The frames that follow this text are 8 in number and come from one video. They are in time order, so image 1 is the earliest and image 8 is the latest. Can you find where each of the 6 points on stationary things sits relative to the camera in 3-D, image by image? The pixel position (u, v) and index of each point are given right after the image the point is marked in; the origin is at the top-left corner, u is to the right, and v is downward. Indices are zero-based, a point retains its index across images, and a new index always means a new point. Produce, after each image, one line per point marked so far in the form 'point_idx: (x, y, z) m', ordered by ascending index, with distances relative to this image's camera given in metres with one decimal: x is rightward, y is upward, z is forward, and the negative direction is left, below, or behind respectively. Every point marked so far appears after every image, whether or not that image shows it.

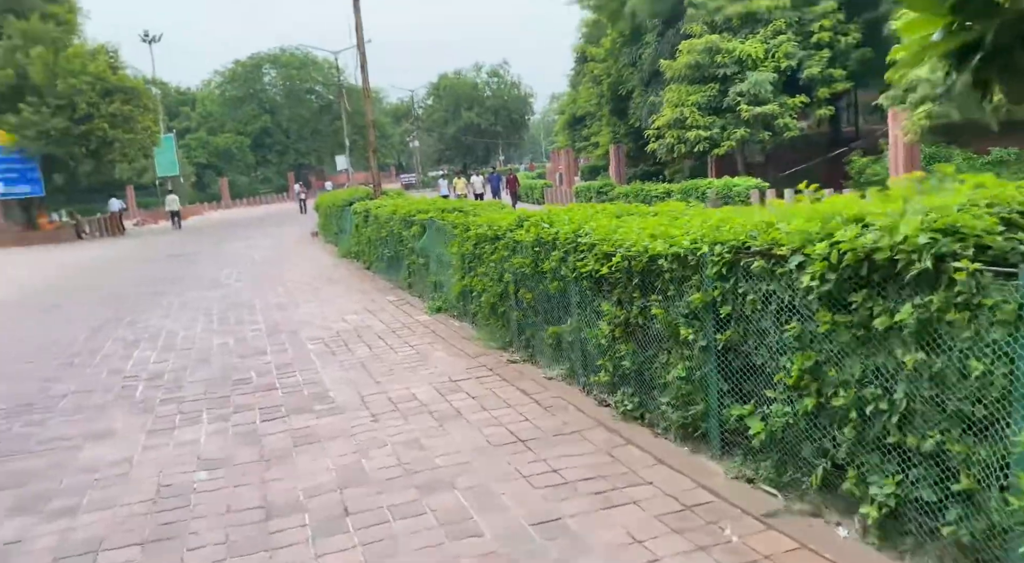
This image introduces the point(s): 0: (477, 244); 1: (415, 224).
0: (-0.3, +0.3, +8.0) m
1: (-1.2, +0.7, +11.3) m
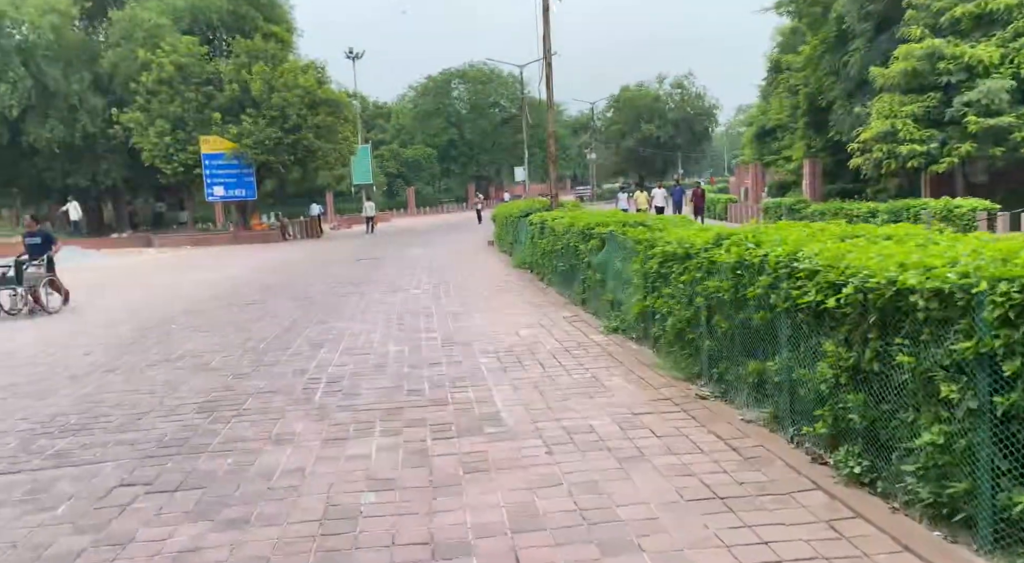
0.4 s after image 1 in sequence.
0: (+1.2, +0.2, +7.3) m
1: (+1.0, +0.5, +10.7) m
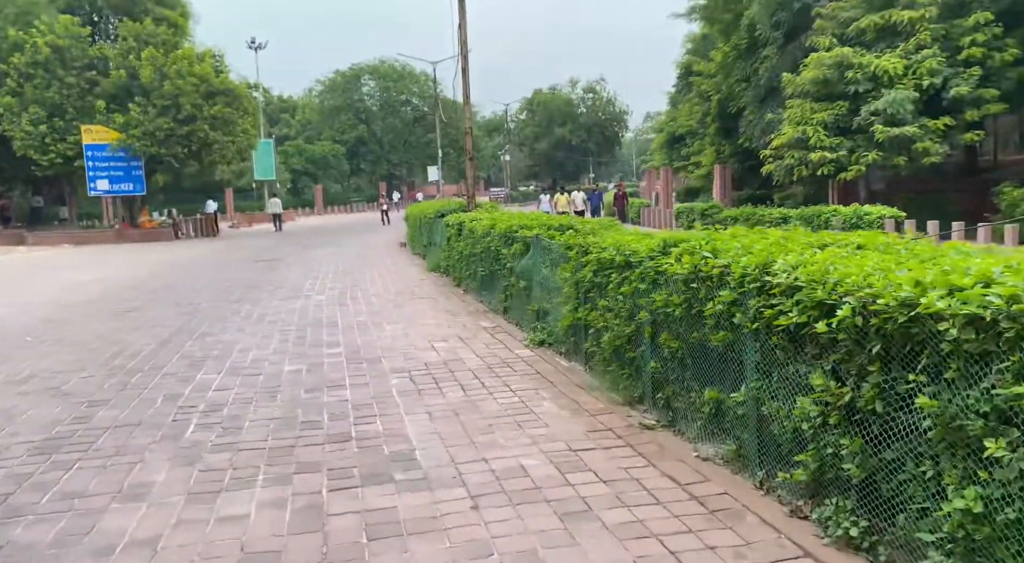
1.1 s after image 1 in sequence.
0: (+0.6, +0.1, +6.6) m
1: (0.0, +0.4, +9.9) m
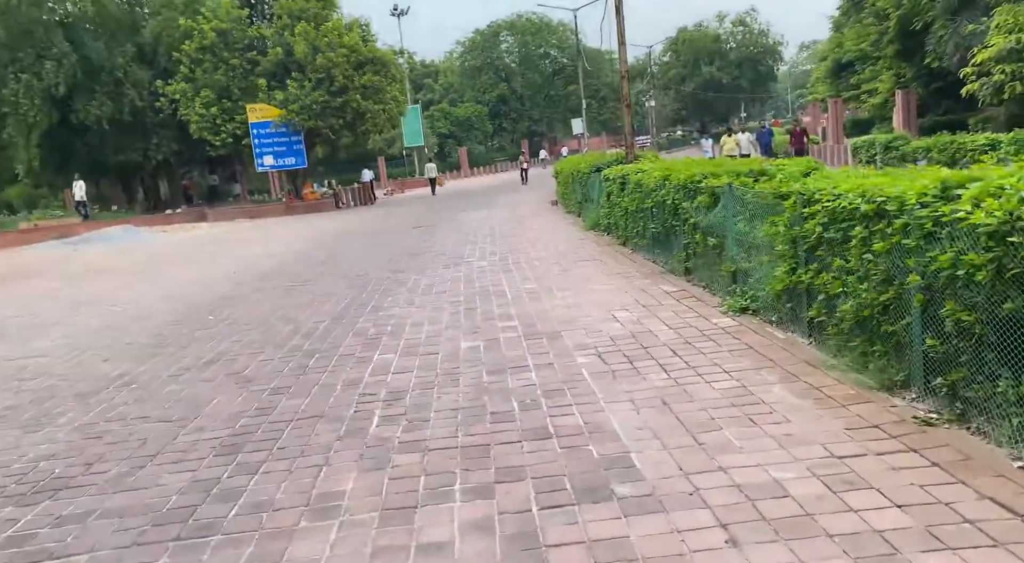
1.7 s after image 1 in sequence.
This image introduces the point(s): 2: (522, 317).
0: (+1.9, +0.3, +5.4) m
1: (+1.8, +0.9, +8.8) m
2: (+0.1, -0.3, +8.5) m
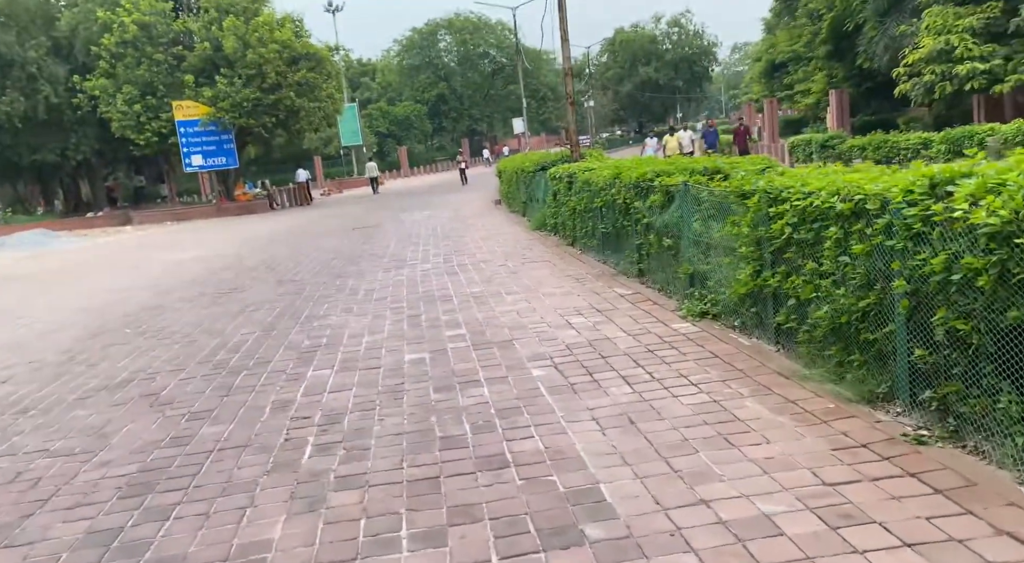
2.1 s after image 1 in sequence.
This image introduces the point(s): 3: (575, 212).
0: (+1.6, +0.3, +5.0) m
1: (+1.3, +0.8, +8.4) m
2: (-0.4, -0.4, +8.0) m
3: (+0.9, +1.0, +12.7) m
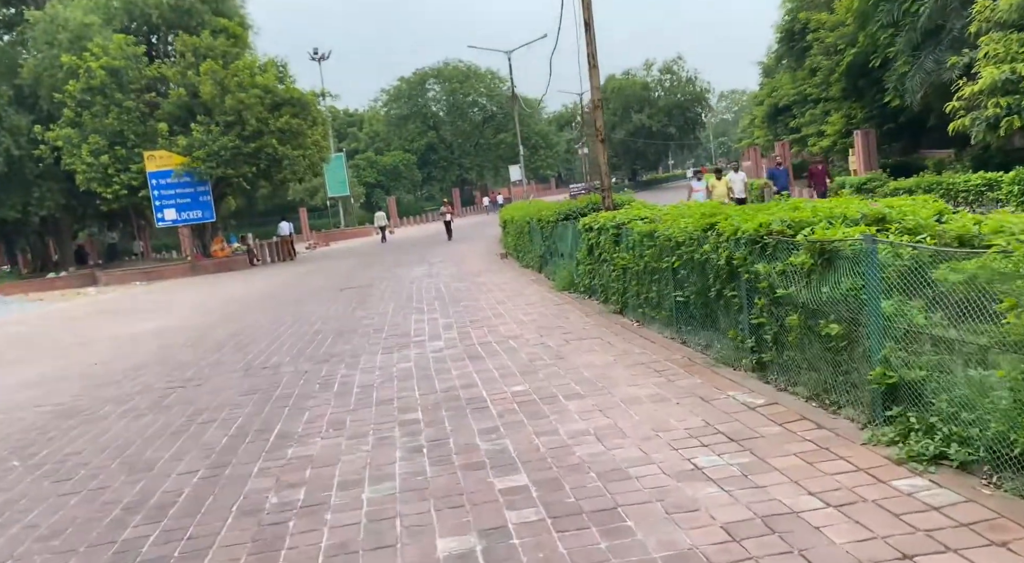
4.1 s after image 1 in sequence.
0: (+2.1, -0.1, +2.2) m
1: (+1.8, +0.2, +5.6) m
2: (+0.1, -1.0, +5.1) m
3: (+1.3, +0.1, +9.9) m
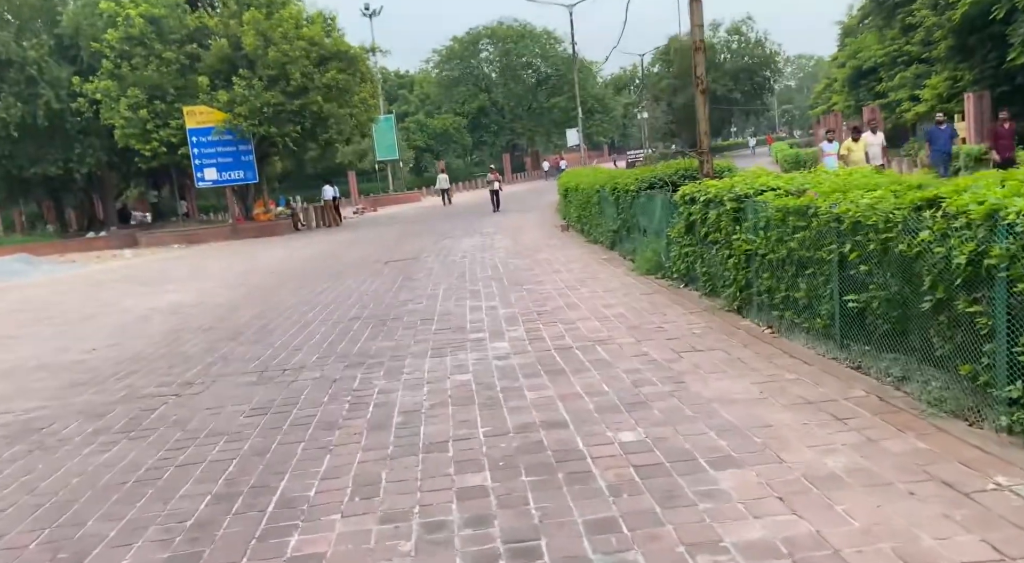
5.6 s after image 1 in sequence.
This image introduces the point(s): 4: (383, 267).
0: (+2.4, -0.3, -0.1) m
1: (+2.3, +0.1, +3.2) m
2: (+0.6, -1.1, +2.9) m
3: (+2.0, +0.2, +7.6) m
4: (-2.0, +0.2, +14.6) m
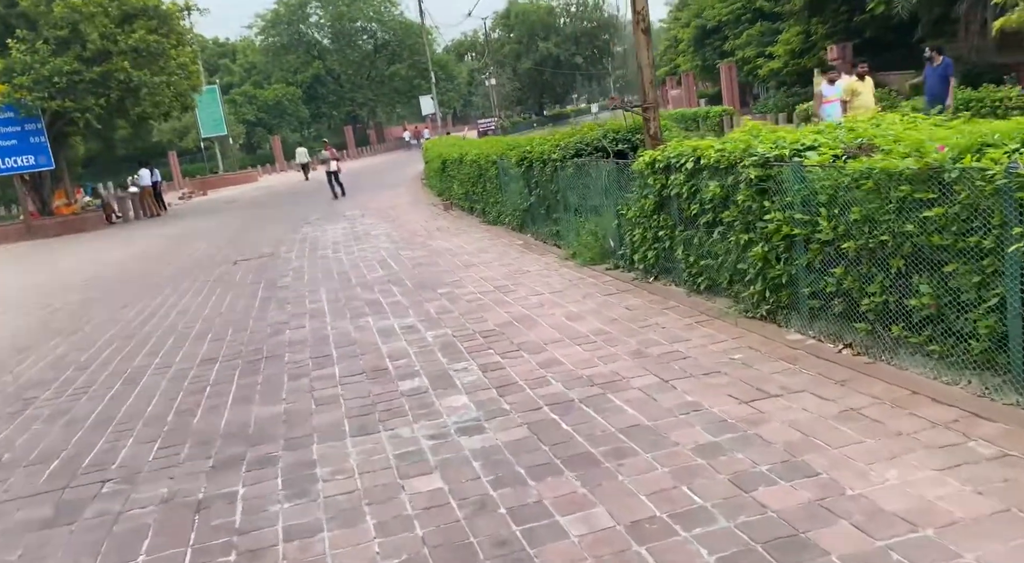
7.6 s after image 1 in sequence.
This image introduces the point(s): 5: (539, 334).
0: (+3.5, -0.5, -2.3) m
1: (+2.8, 0.0, +1.0) m
2: (+1.2, -1.3, +0.4) m
3: (+1.7, +0.2, +5.2) m
4: (-3.5, +0.1, +11.4) m
5: (+0.2, -0.4, +6.3) m
